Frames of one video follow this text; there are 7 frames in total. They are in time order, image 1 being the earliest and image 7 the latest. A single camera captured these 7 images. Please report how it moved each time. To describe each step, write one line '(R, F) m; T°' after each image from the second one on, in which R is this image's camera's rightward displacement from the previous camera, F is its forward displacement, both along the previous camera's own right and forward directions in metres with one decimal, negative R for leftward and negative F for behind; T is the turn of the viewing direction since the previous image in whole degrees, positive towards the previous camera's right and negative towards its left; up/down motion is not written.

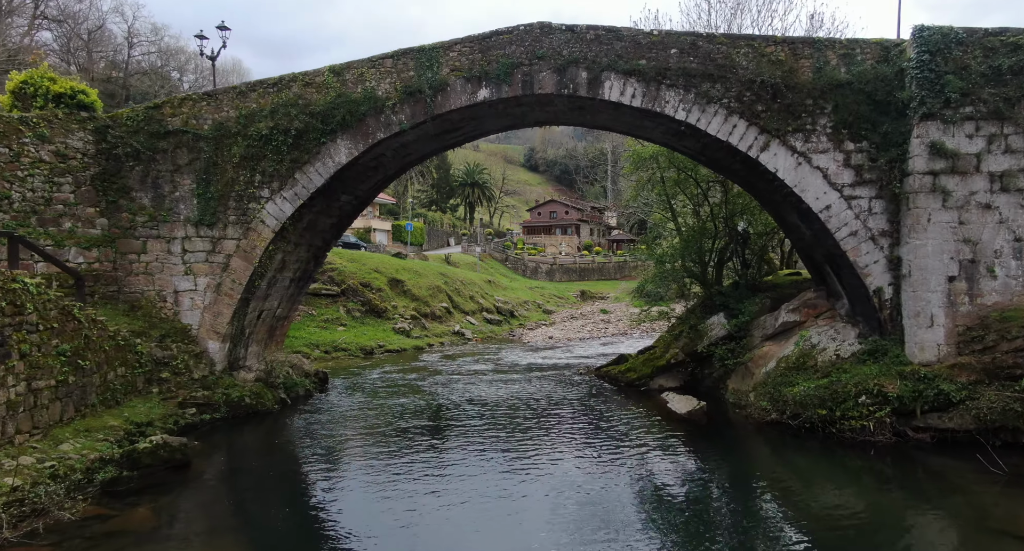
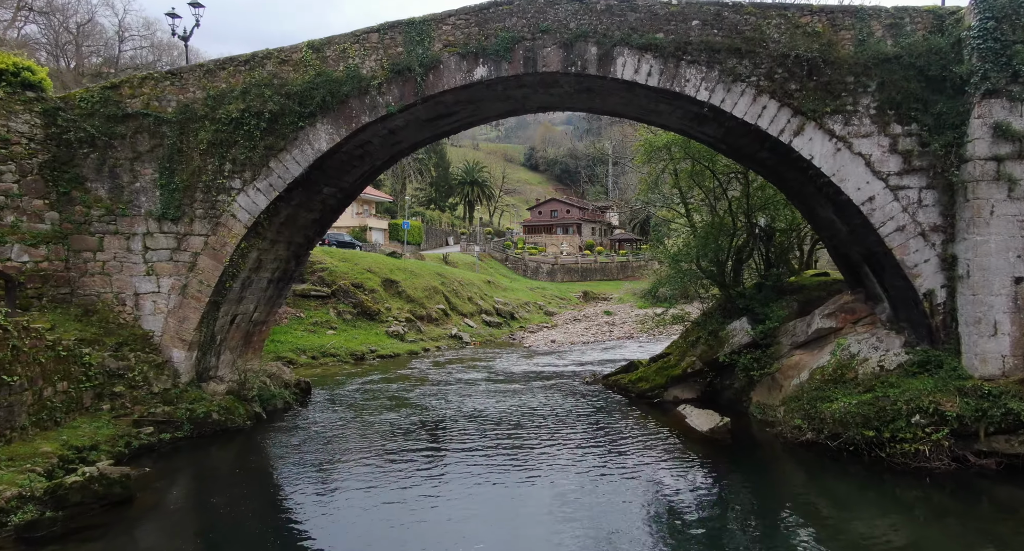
(0.0, +1.2) m; 0°
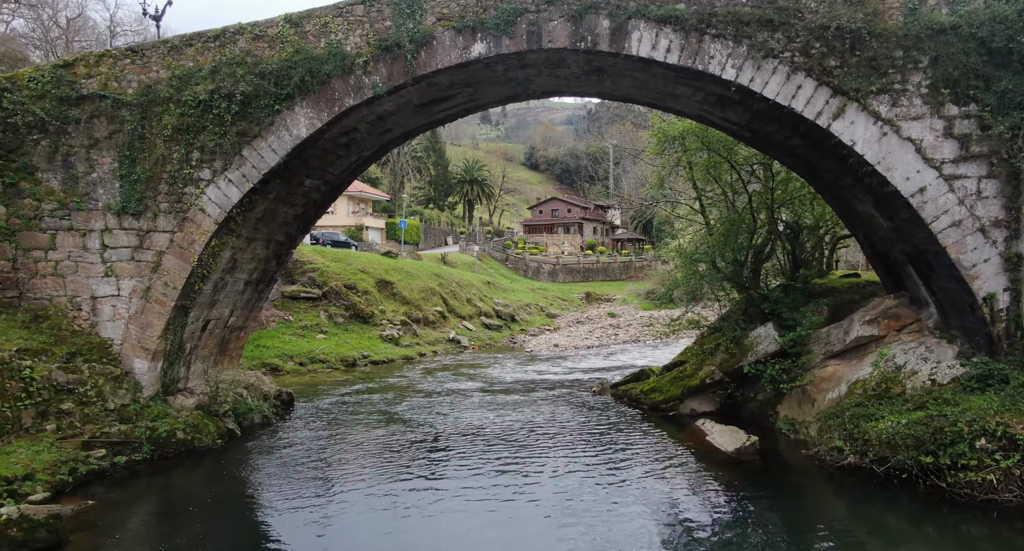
(0.0, +1.1) m; 0°
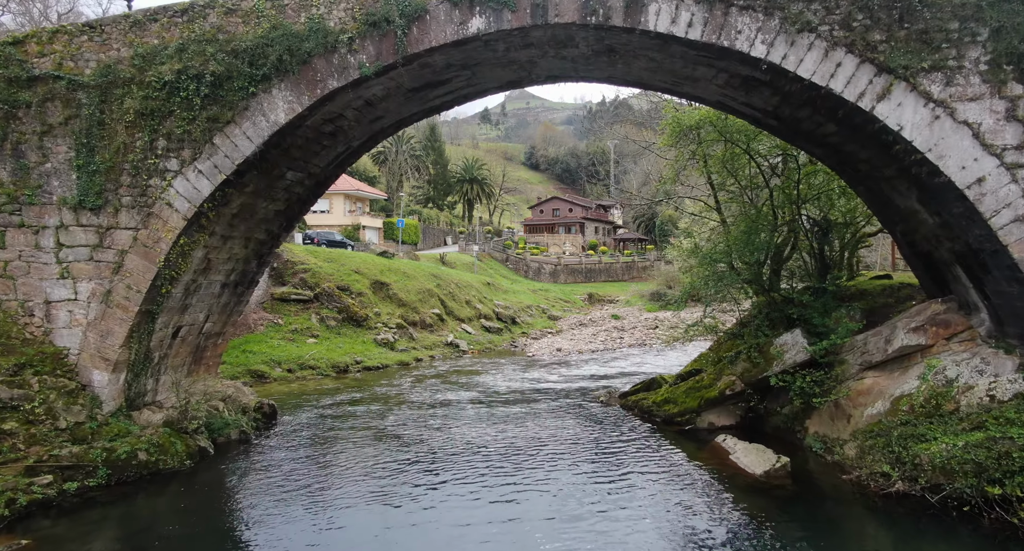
(0.0, +1.0) m; 0°
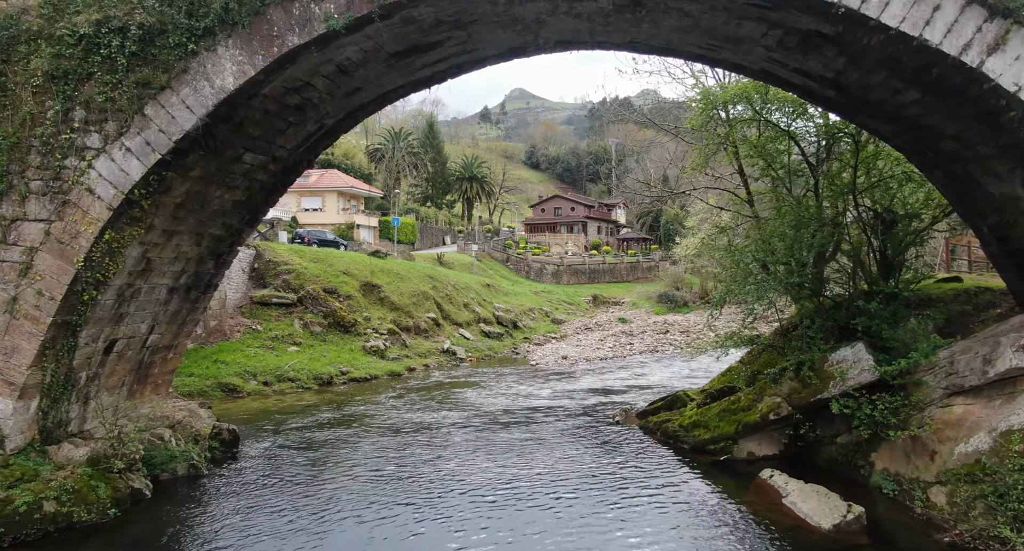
(0.0, +1.7) m; 0°
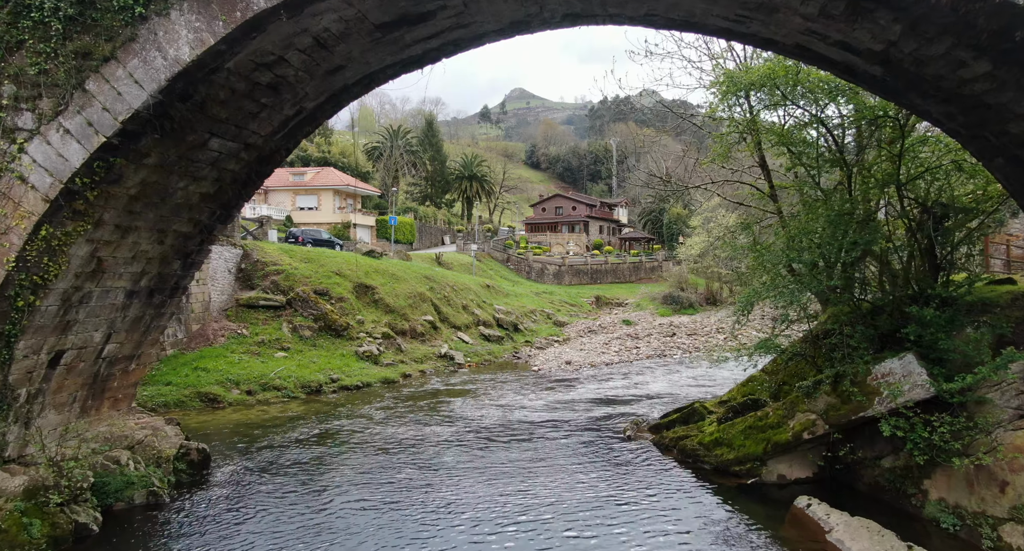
(0.0, +1.0) m; 0°
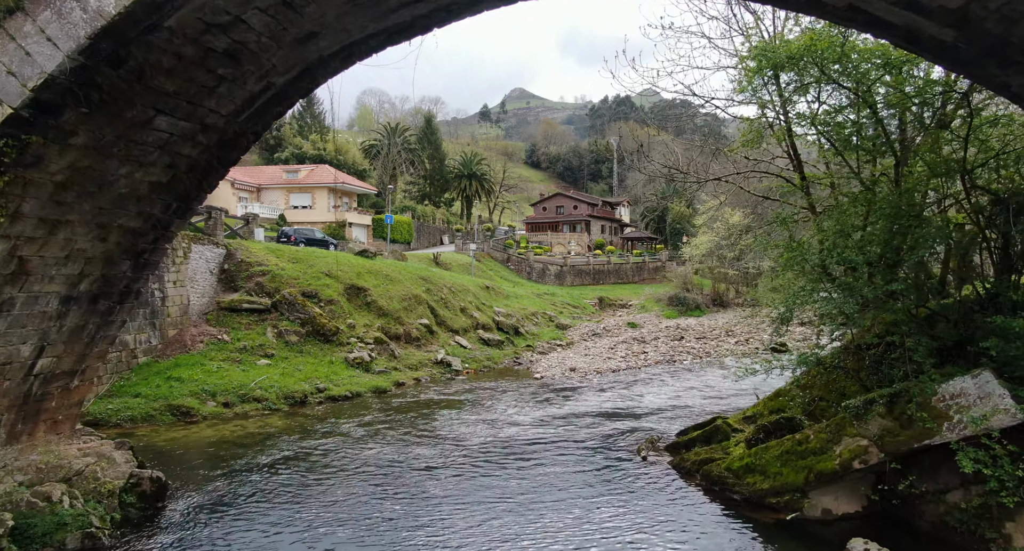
(0.0, +1.1) m; 0°
